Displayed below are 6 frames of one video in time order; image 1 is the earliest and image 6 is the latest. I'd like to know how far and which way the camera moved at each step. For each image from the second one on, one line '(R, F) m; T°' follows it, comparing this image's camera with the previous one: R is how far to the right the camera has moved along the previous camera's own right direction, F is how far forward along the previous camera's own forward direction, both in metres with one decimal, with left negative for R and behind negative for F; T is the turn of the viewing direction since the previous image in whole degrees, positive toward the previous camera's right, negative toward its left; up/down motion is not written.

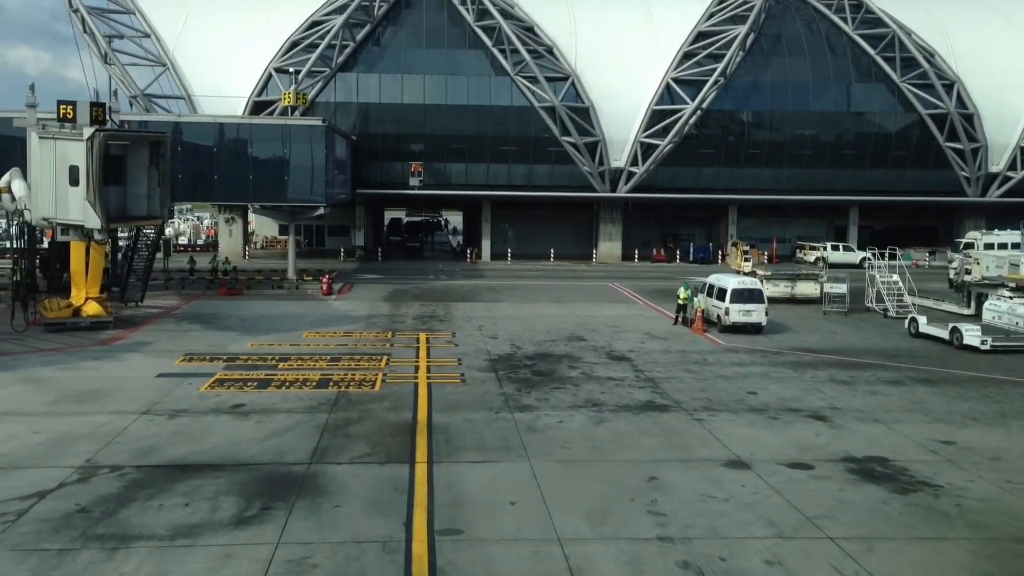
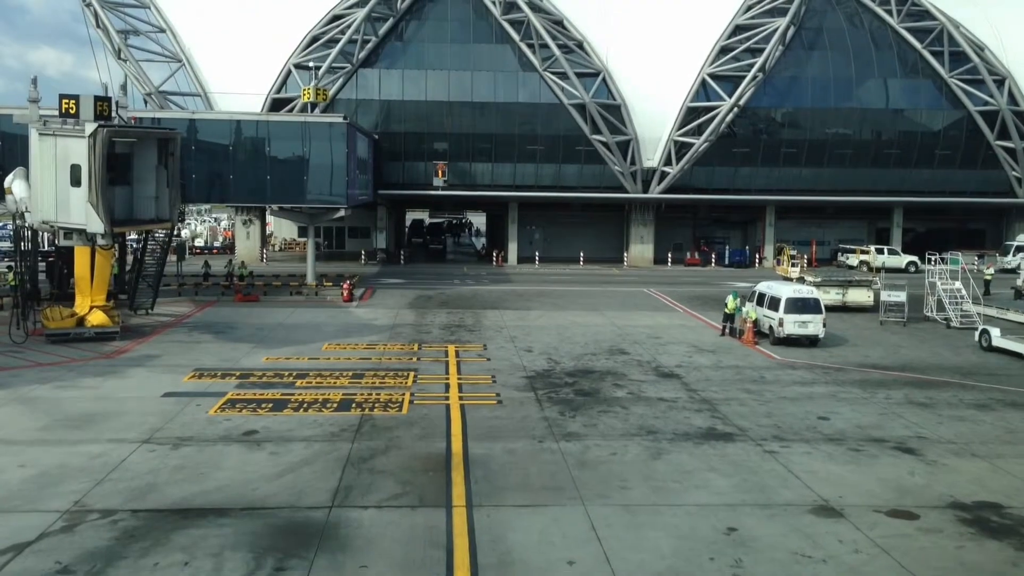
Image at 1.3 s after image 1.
(-0.6, +2.2) m; -1°
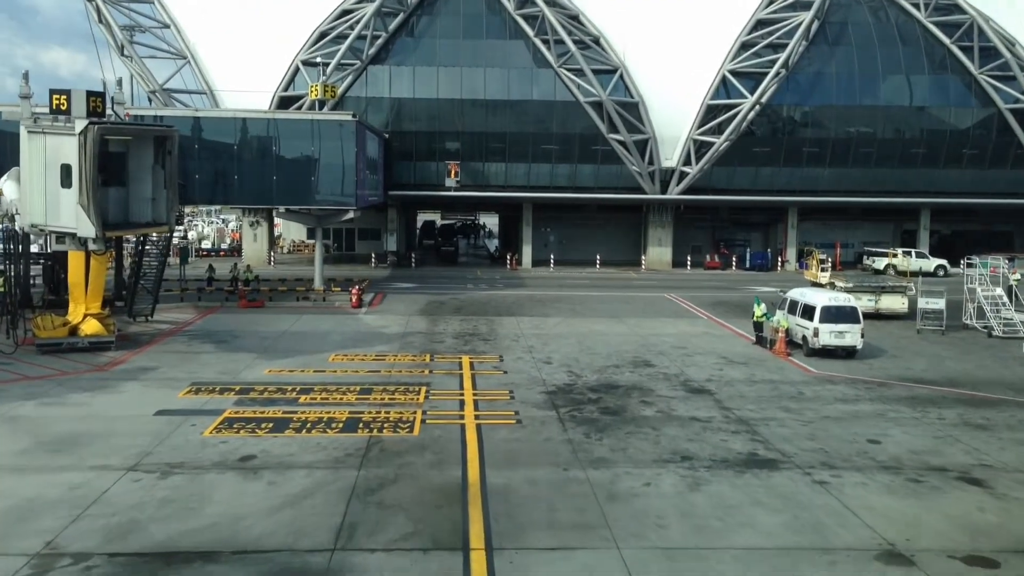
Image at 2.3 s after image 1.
(-0.2, +1.6) m; -1°
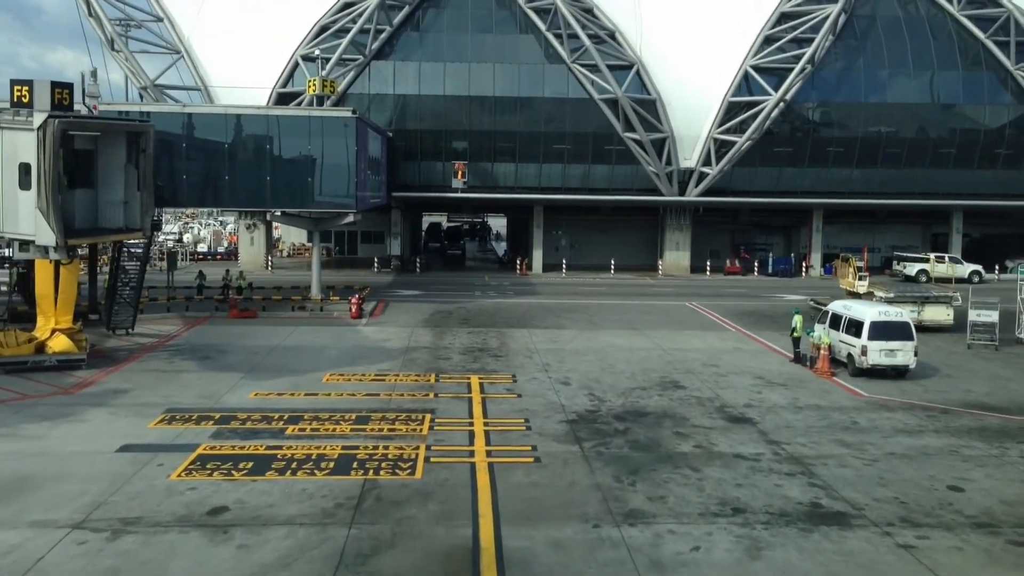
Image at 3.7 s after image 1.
(-0.2, +2.5) m; 0°
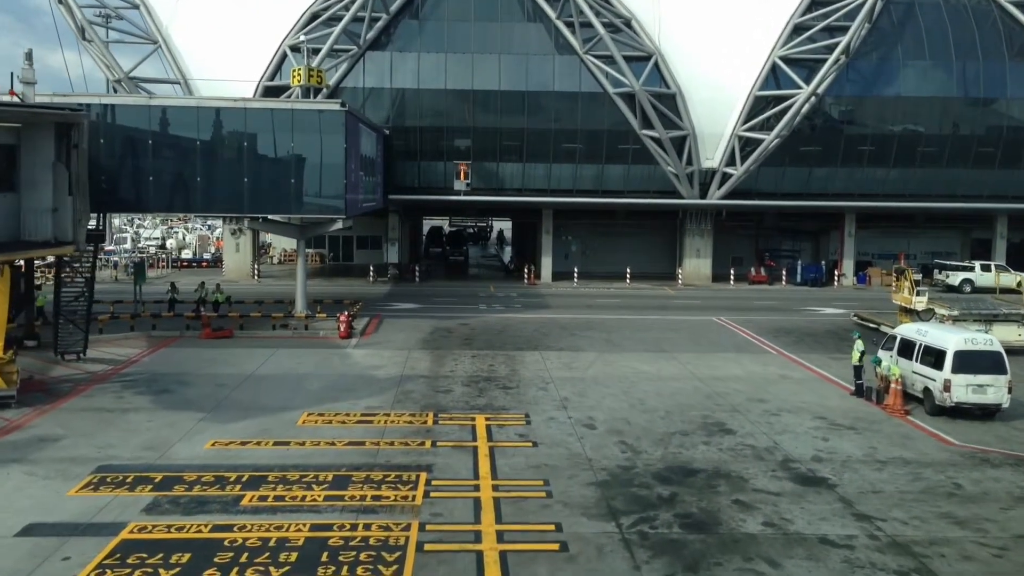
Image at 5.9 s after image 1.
(-0.2, +3.8) m; 0°
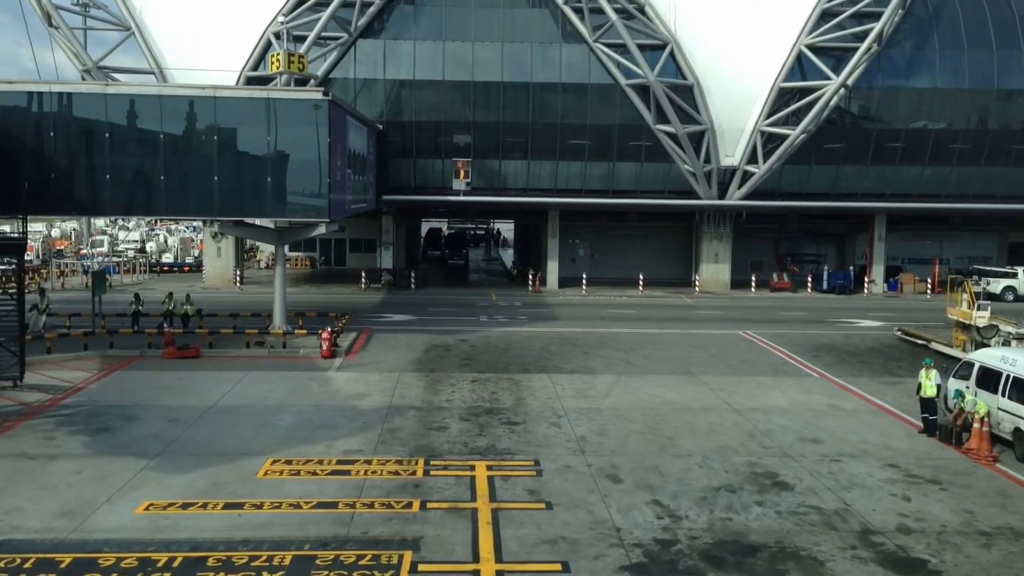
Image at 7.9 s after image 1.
(-0.1, +3.4) m; 0°
